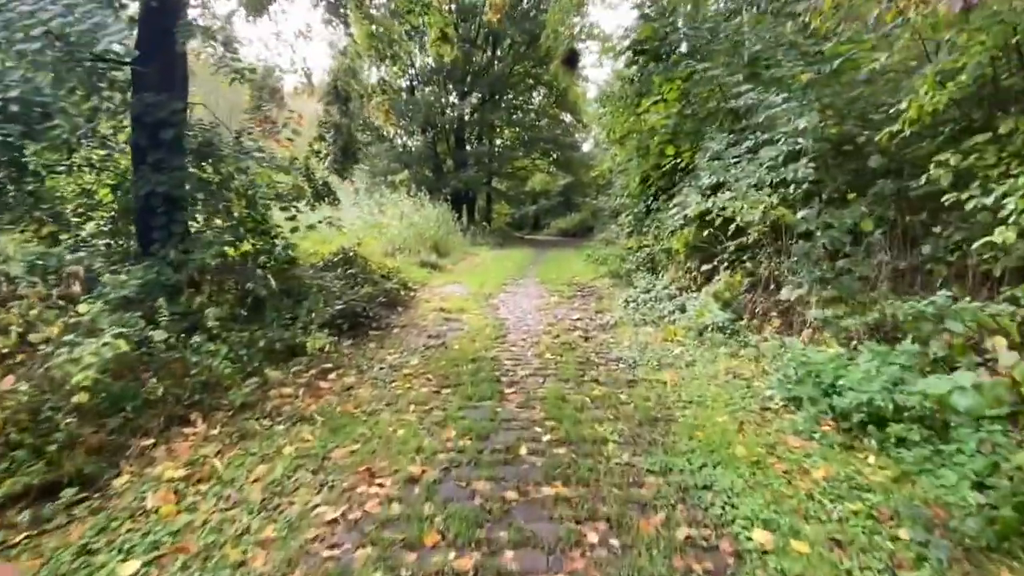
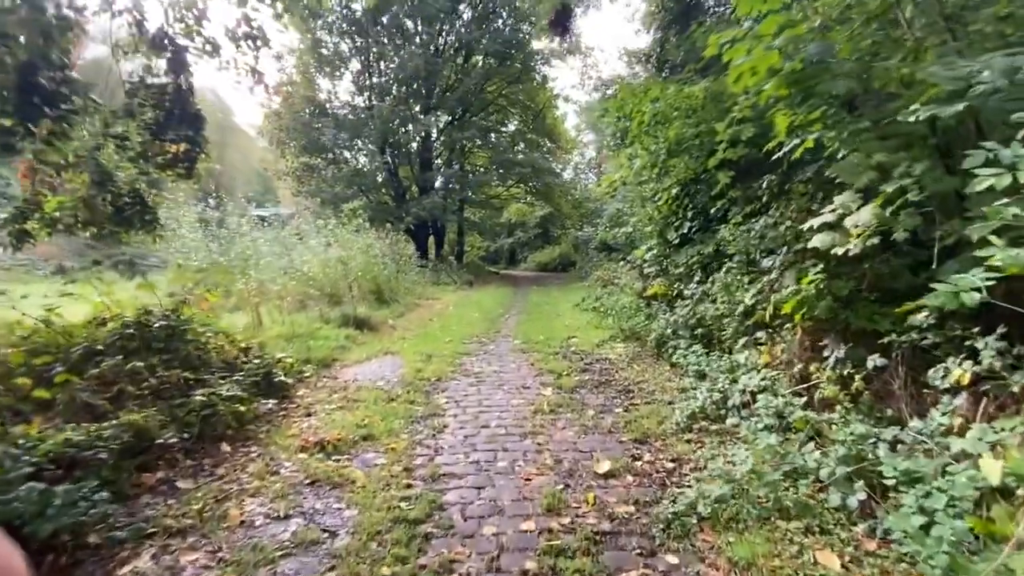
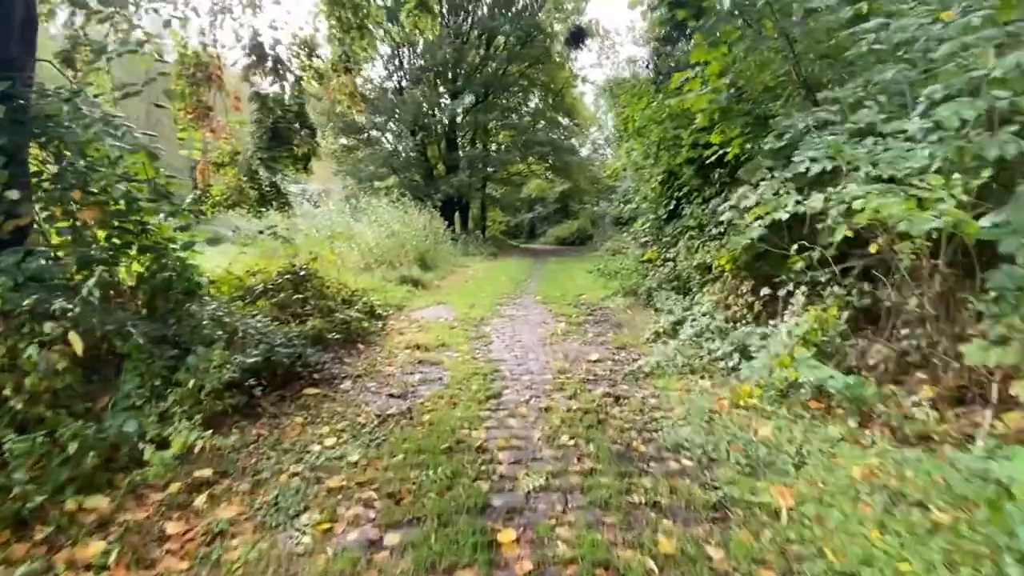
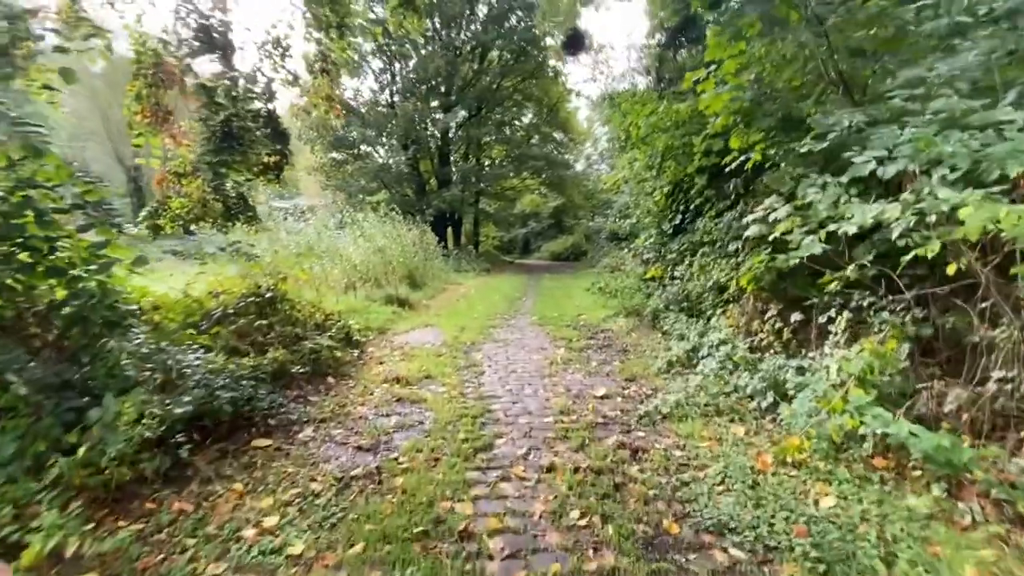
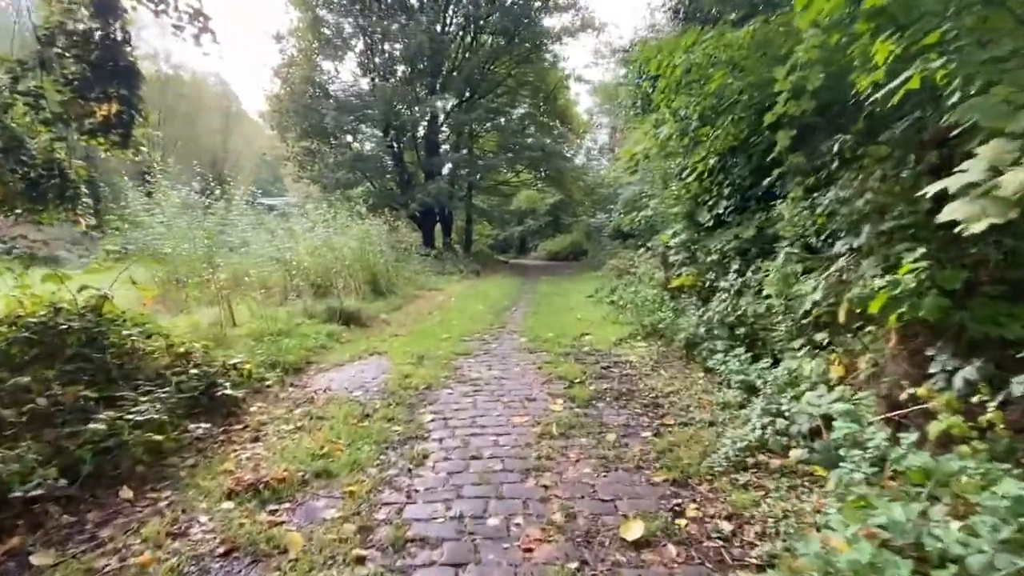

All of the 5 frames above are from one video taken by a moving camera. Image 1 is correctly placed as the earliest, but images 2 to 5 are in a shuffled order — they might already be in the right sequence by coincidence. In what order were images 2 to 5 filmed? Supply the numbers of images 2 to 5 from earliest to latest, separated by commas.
3, 4, 2, 5
